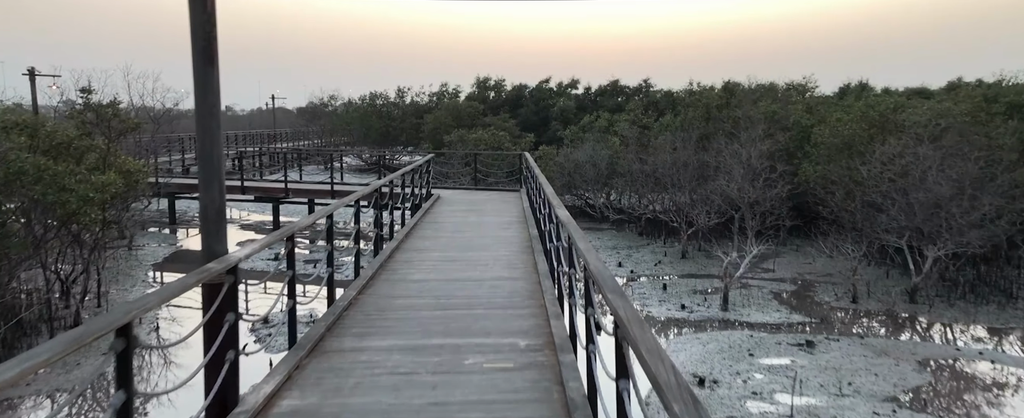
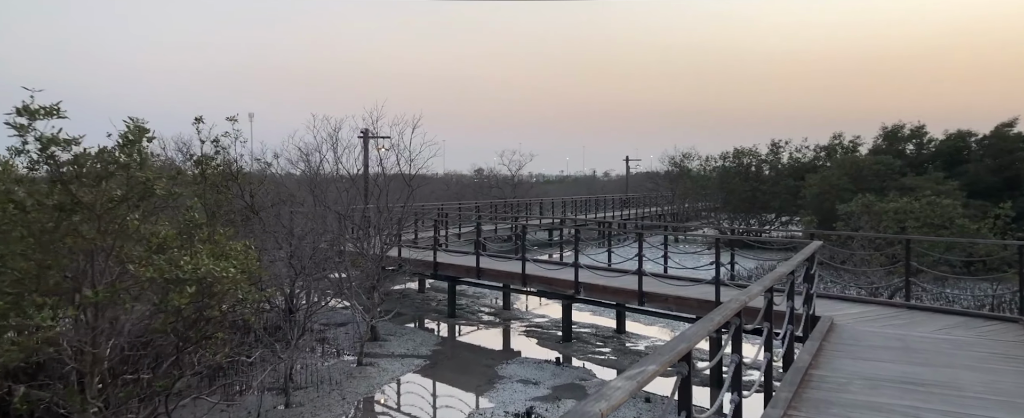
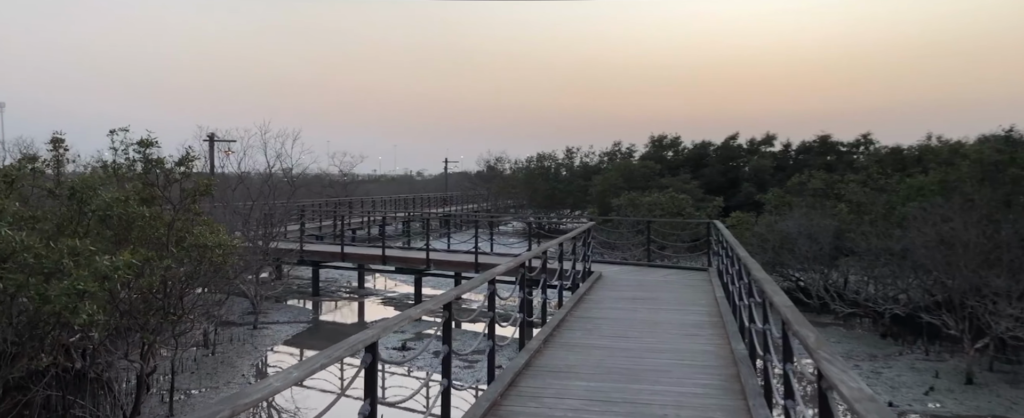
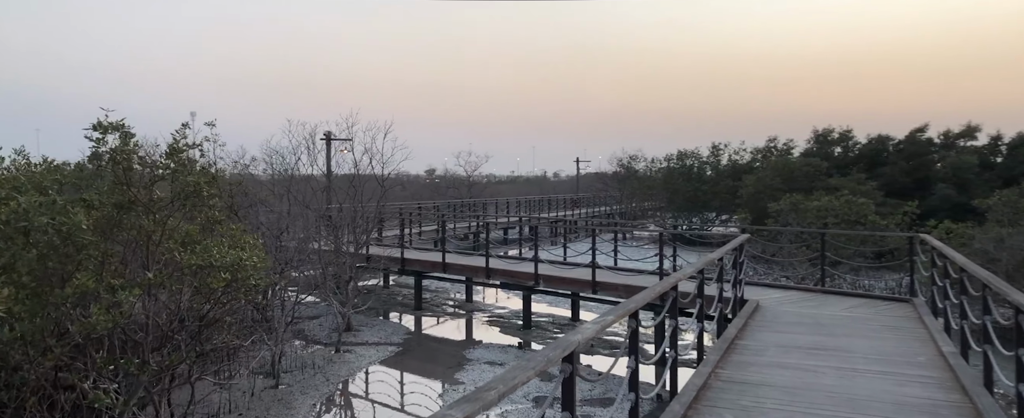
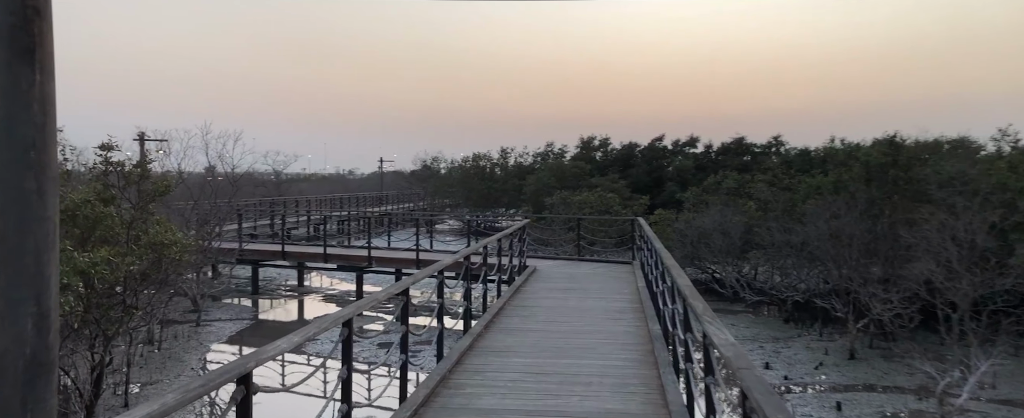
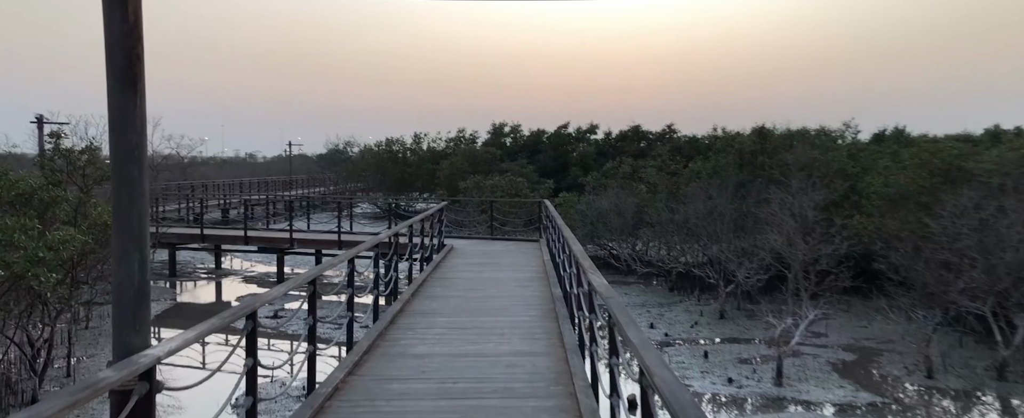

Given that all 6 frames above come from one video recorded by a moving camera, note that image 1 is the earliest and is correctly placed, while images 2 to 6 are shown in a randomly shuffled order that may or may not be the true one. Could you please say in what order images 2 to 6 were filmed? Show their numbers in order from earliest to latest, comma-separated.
6, 5, 3, 4, 2
